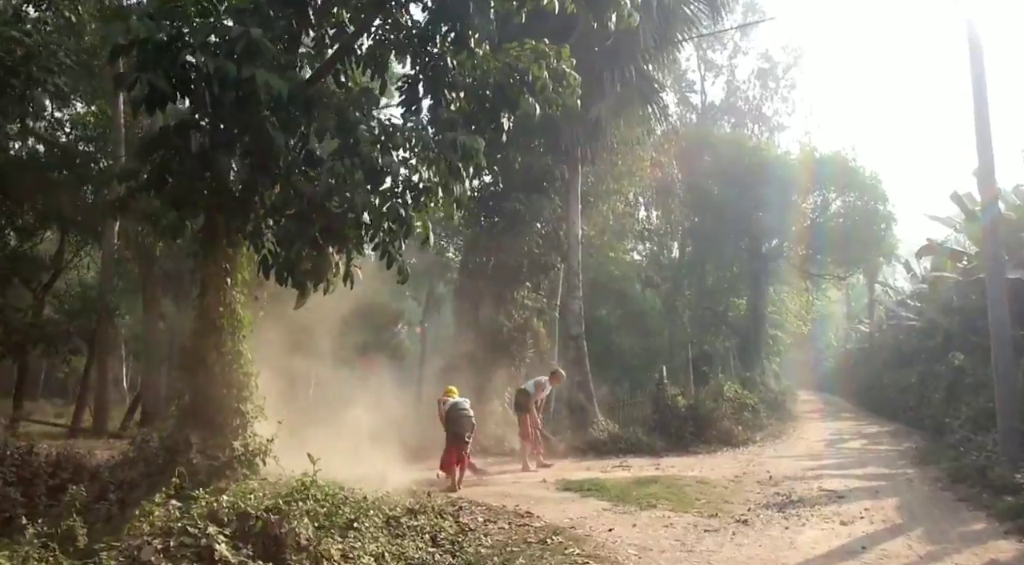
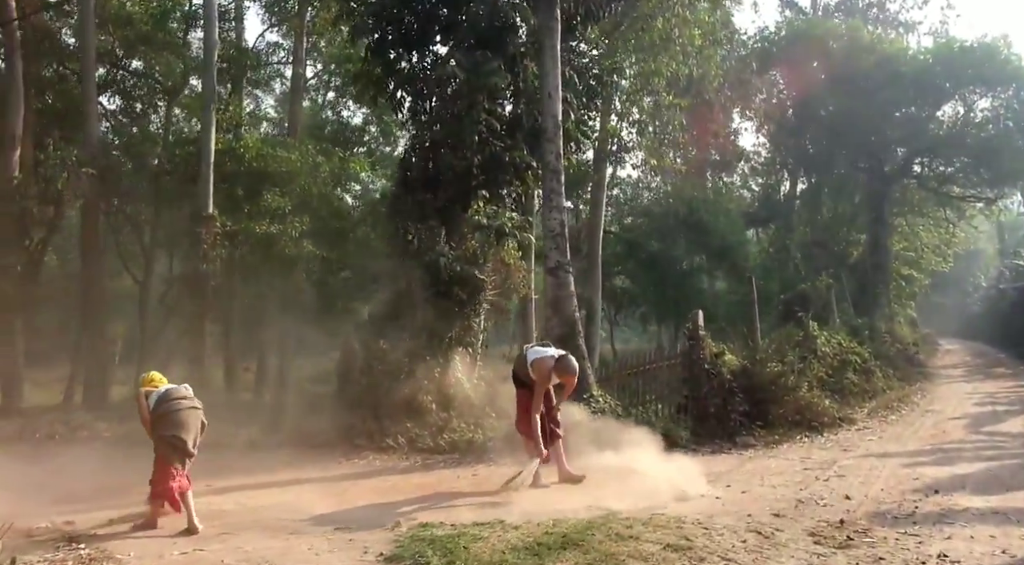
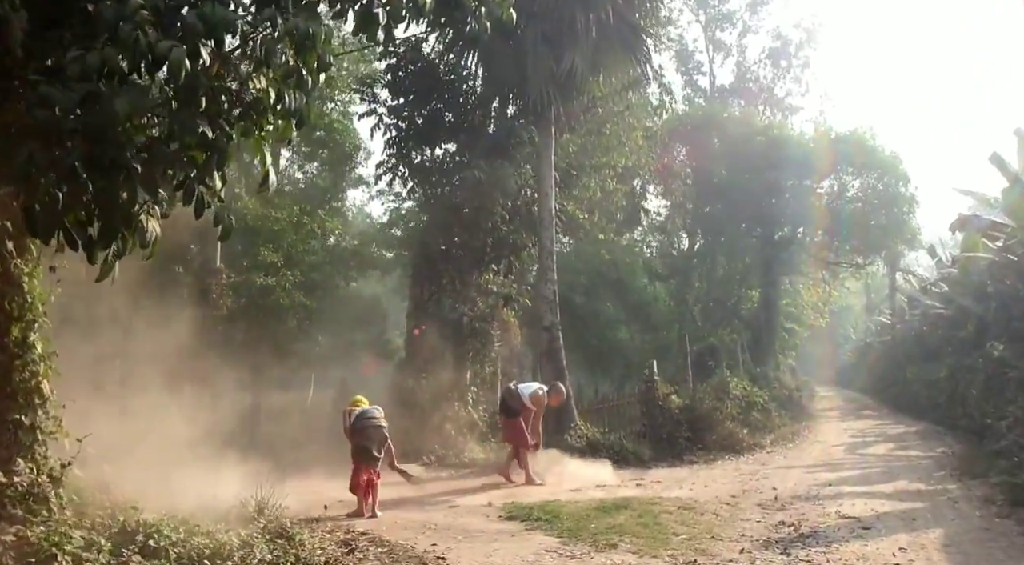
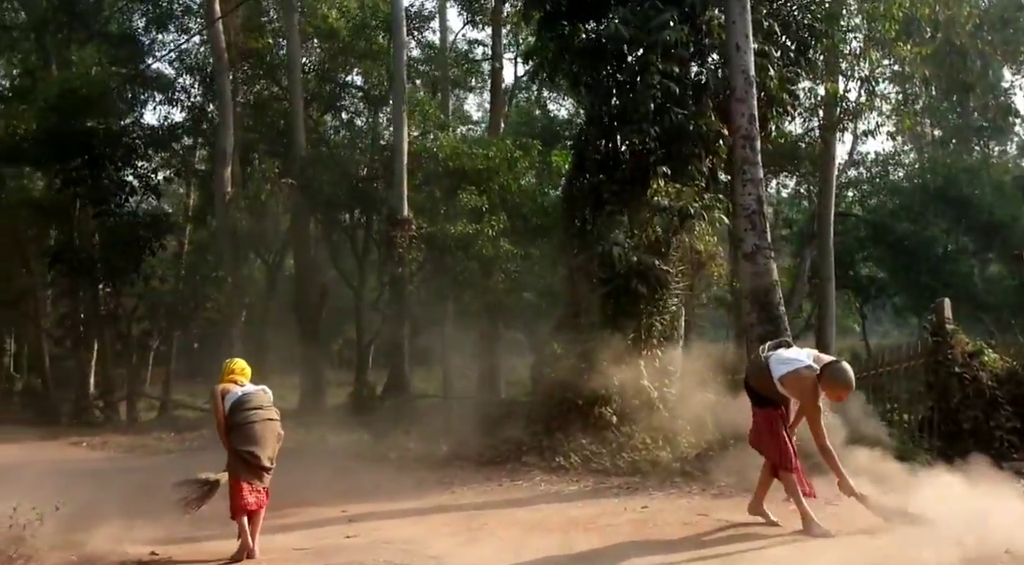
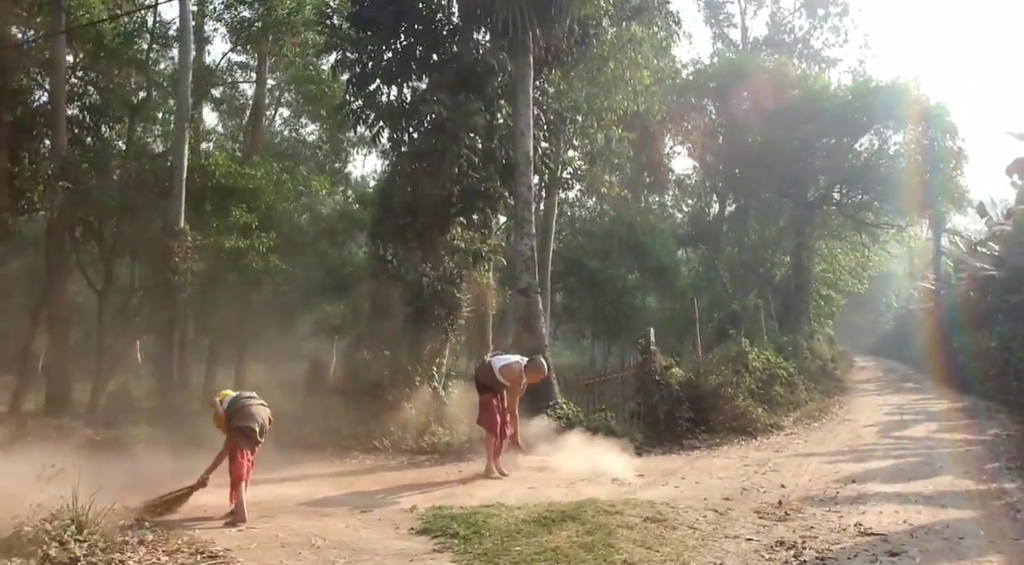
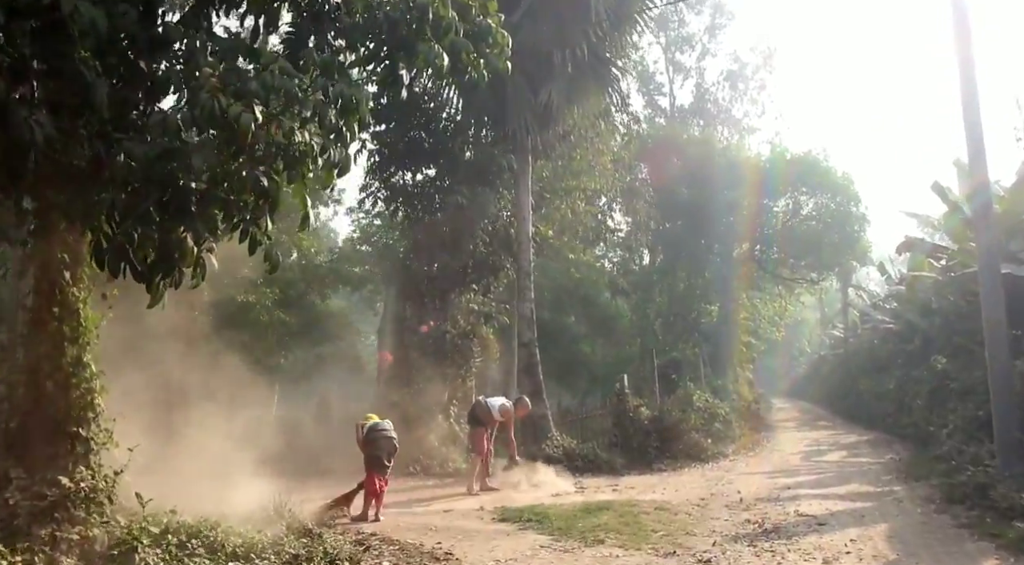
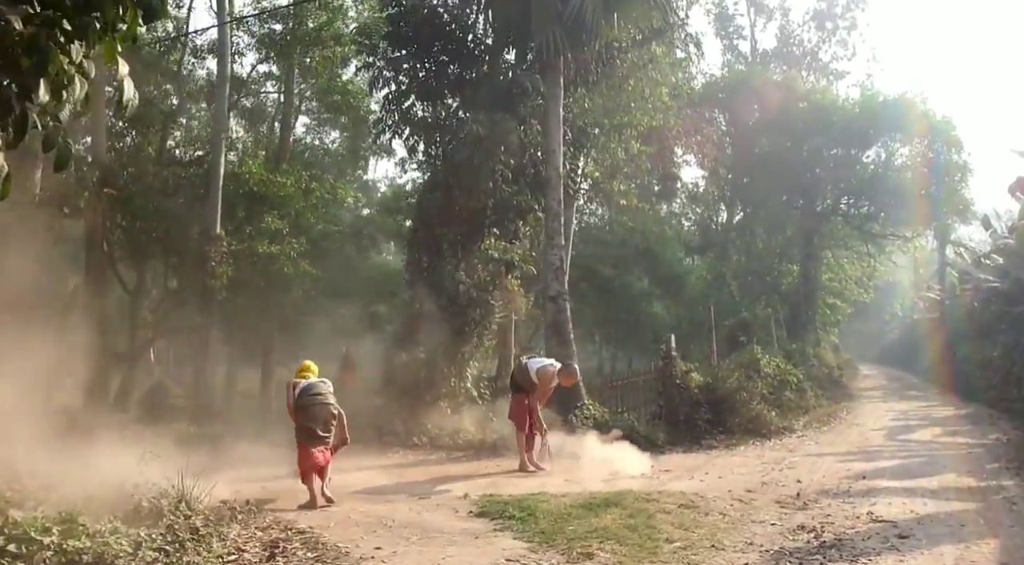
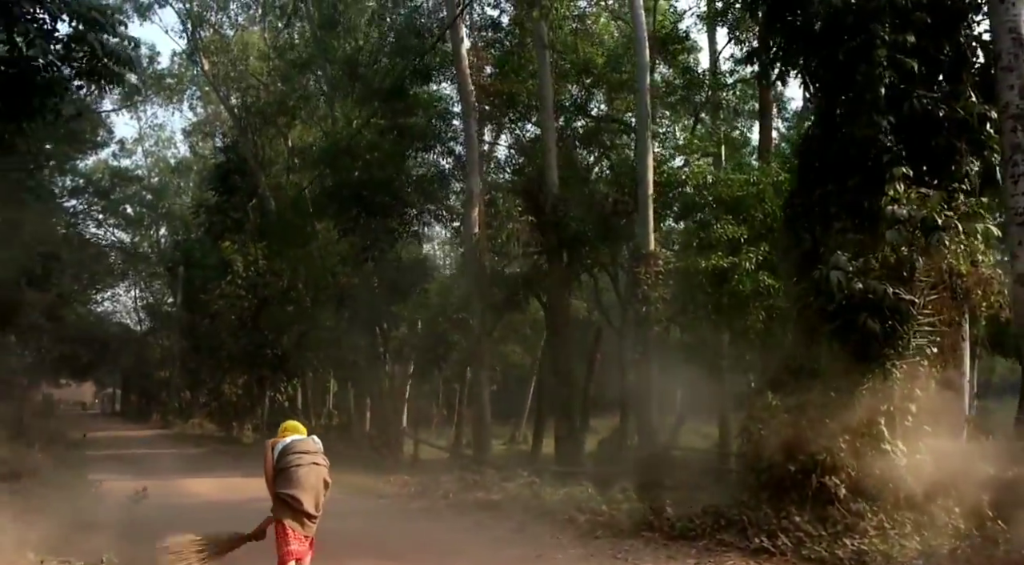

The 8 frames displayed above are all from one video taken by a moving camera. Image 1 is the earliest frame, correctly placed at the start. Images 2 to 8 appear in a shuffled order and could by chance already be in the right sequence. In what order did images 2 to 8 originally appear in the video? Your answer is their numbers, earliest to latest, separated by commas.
6, 3, 7, 5, 2, 4, 8
